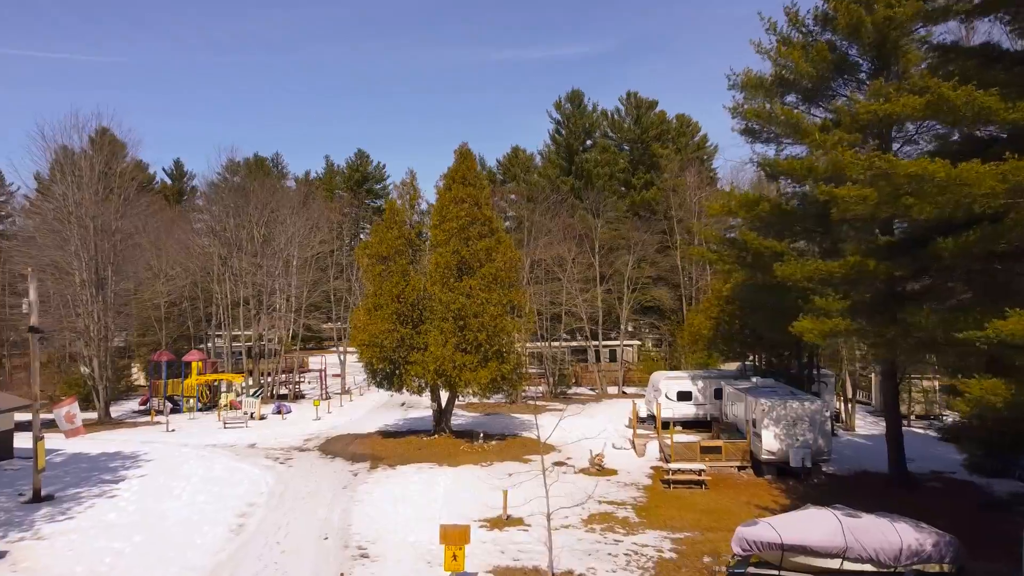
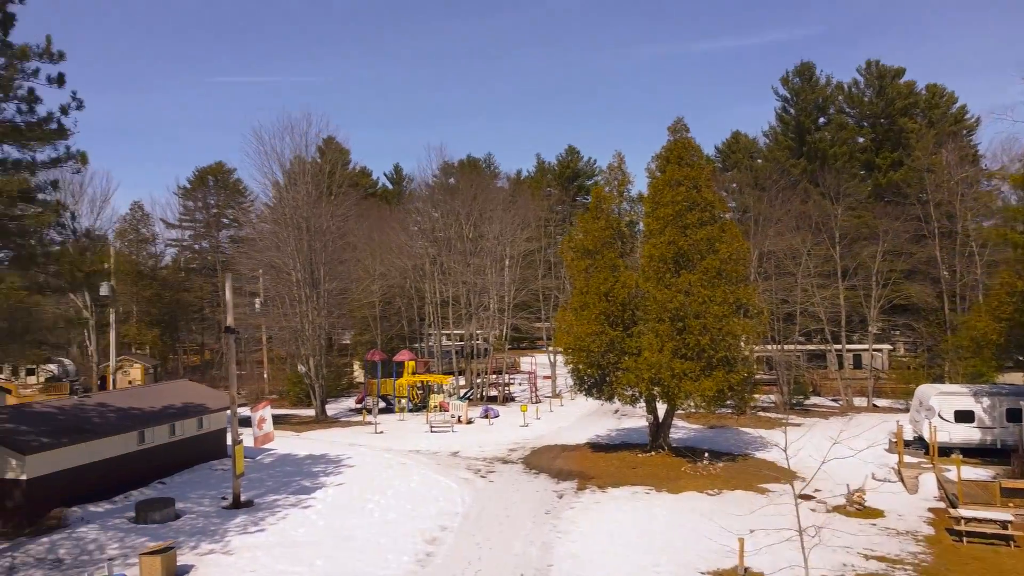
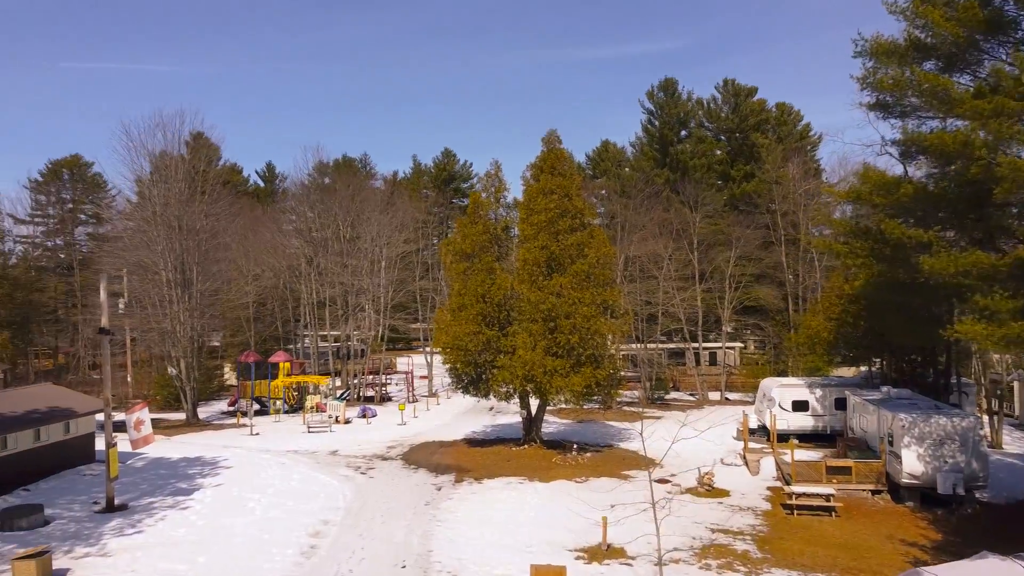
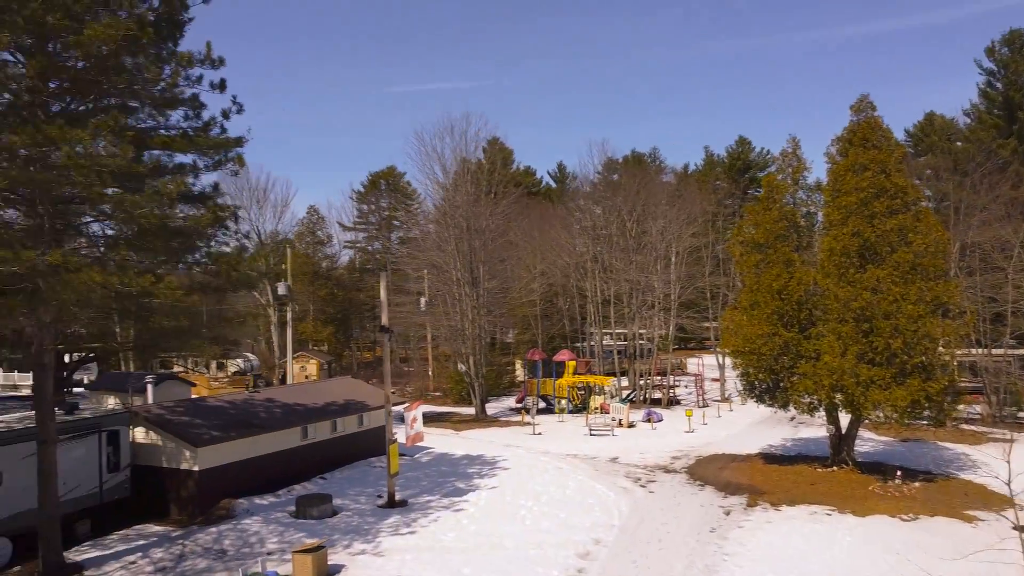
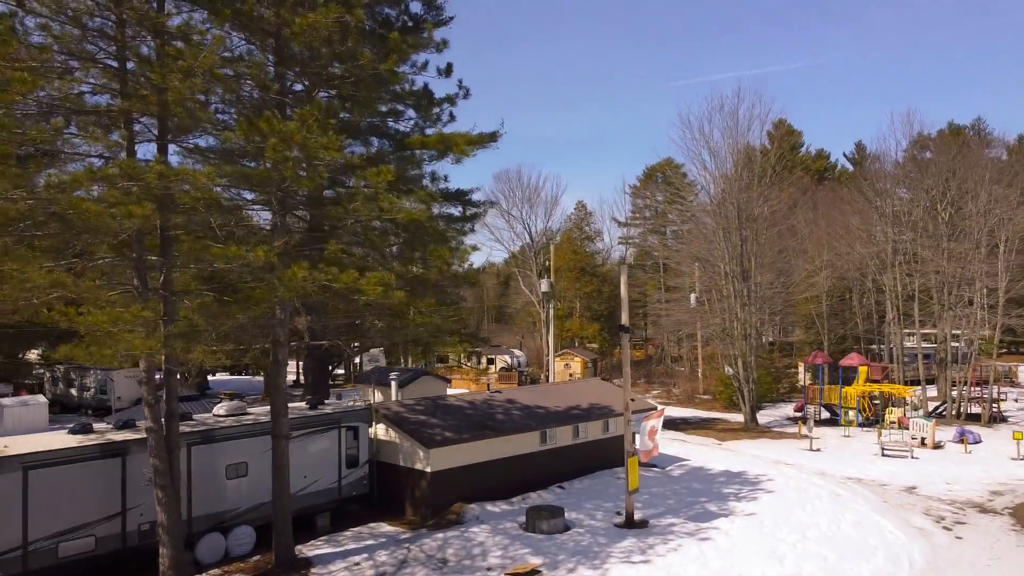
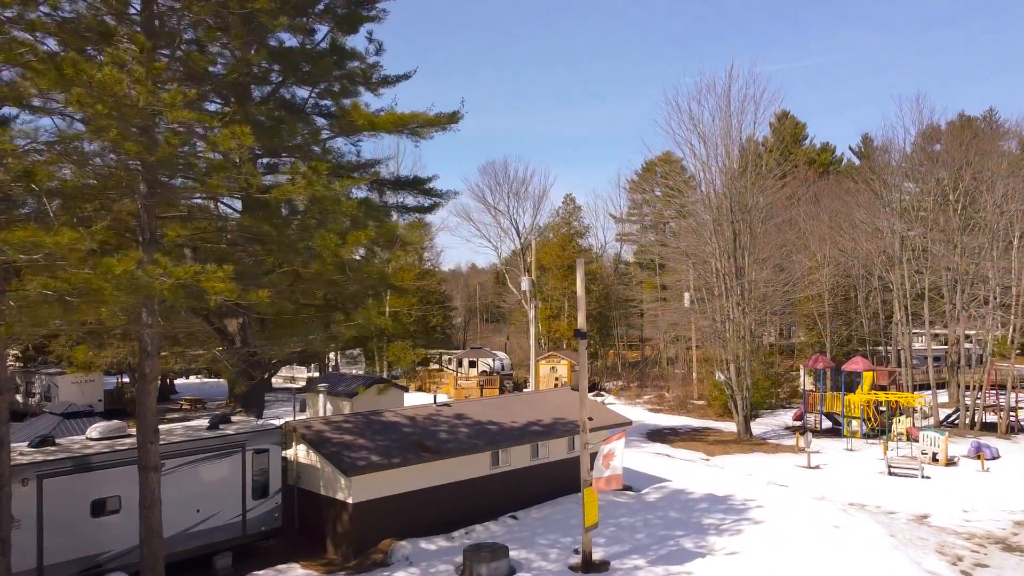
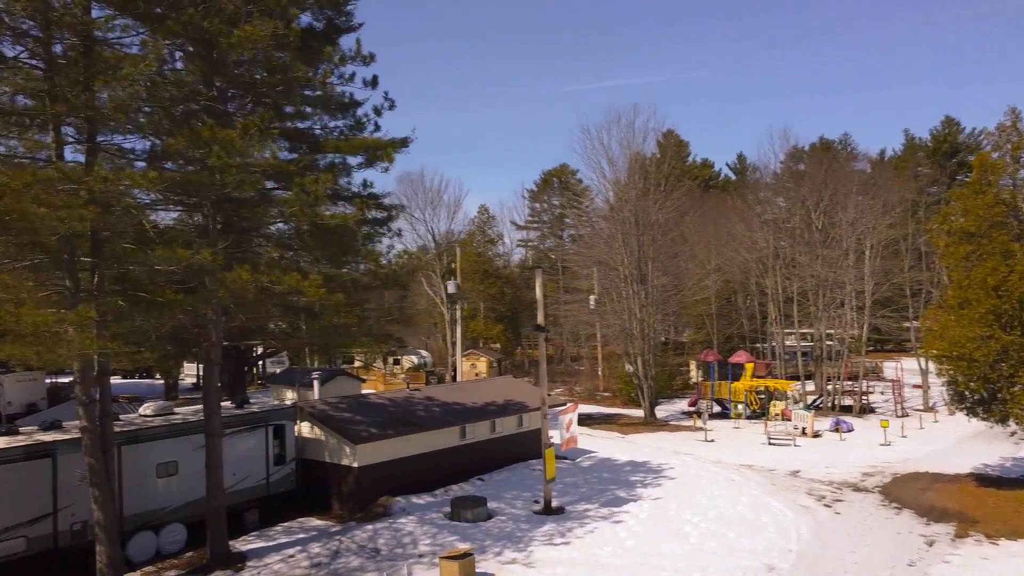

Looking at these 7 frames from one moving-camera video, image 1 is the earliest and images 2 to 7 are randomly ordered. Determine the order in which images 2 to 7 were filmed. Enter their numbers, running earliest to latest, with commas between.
3, 2, 4, 7, 5, 6
